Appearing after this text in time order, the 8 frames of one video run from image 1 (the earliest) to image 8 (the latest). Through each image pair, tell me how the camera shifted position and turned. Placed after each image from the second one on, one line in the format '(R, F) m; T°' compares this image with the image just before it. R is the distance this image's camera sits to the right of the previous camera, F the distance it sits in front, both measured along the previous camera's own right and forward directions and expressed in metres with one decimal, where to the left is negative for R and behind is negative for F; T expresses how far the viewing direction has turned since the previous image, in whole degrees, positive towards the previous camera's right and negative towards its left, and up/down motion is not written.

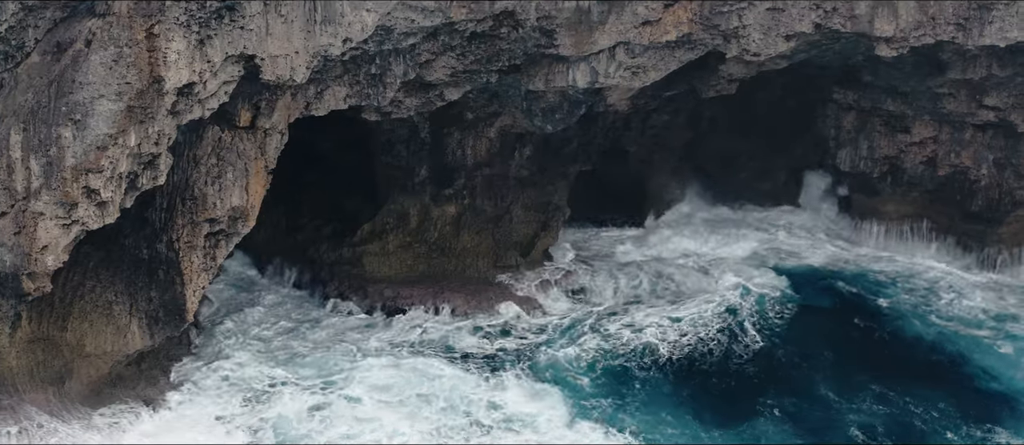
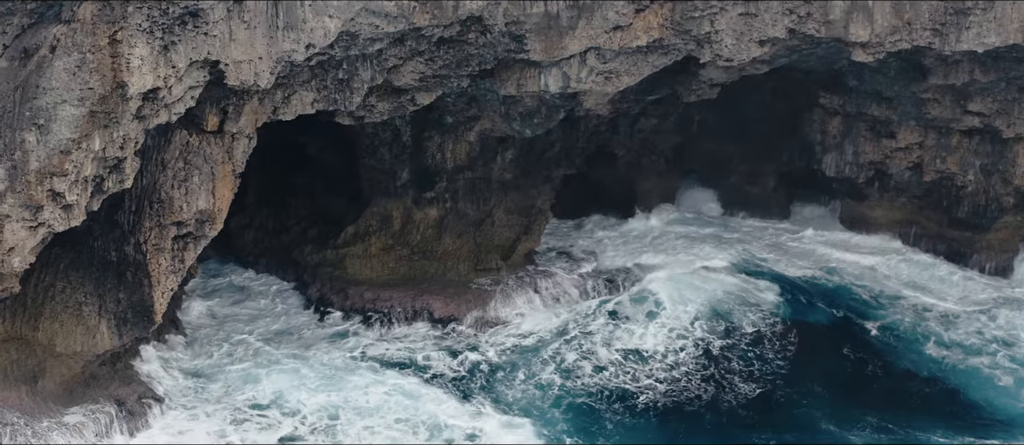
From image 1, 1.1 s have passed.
(+1.4, -0.1) m; -2°
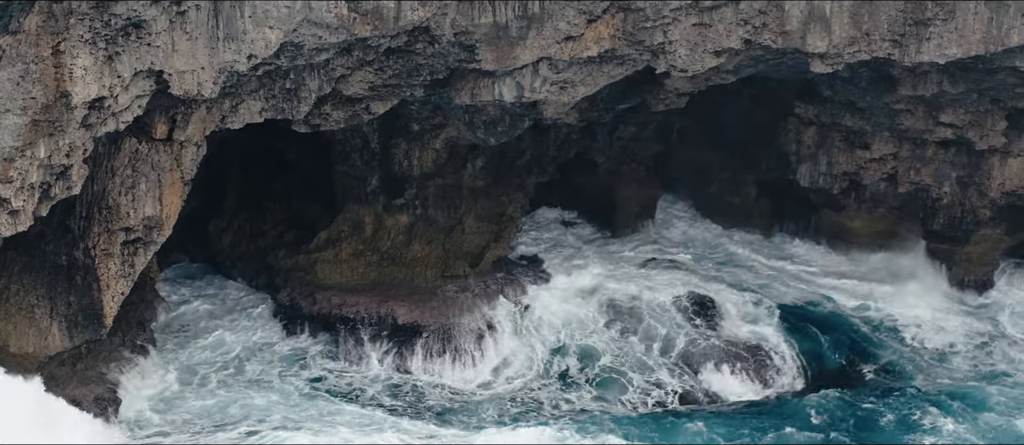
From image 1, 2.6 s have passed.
(+2.2, -0.1) m; -4°
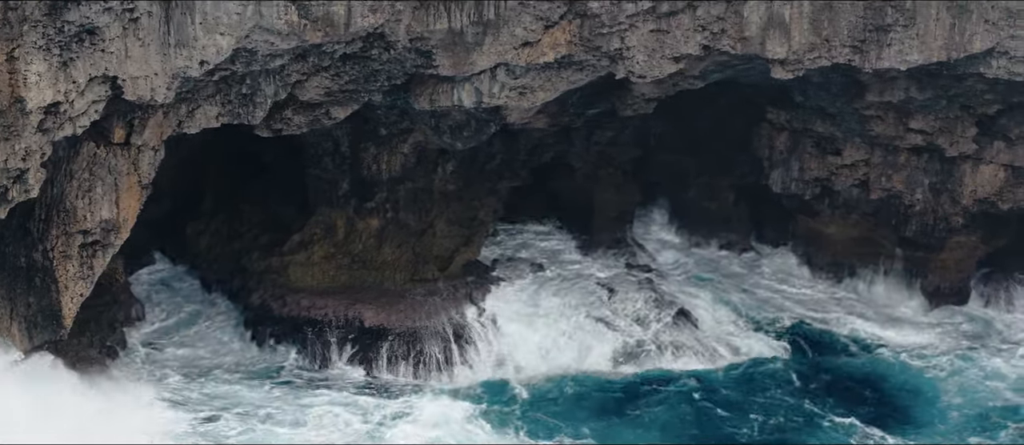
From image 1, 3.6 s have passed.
(+1.6, -0.1) m; -2°
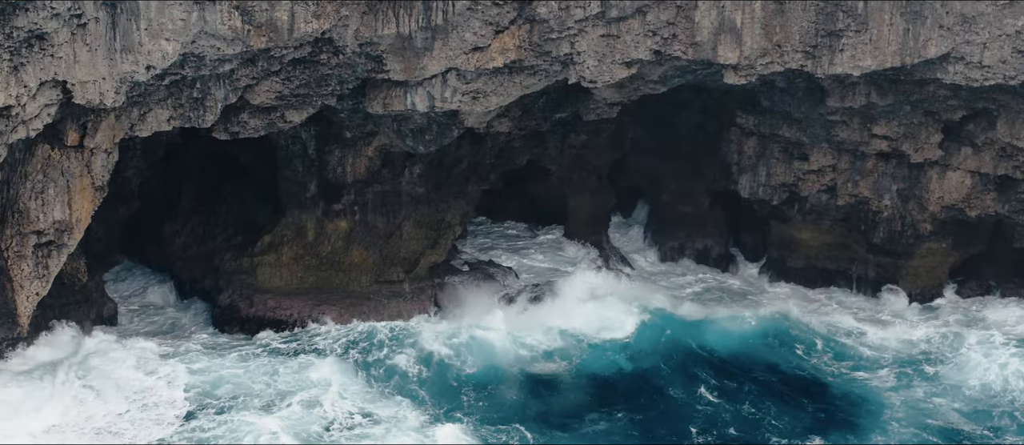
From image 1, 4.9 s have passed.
(+2.1, -0.1) m; -3°
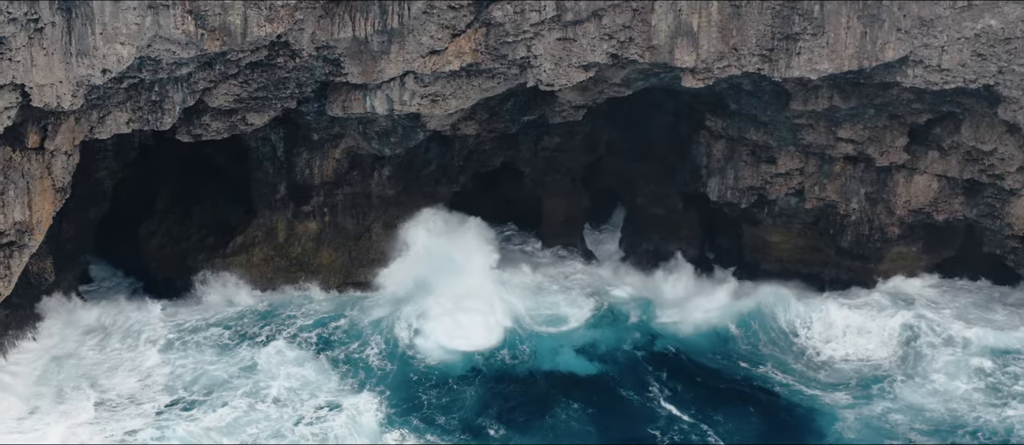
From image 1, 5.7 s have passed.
(+1.5, -0.1) m; -2°
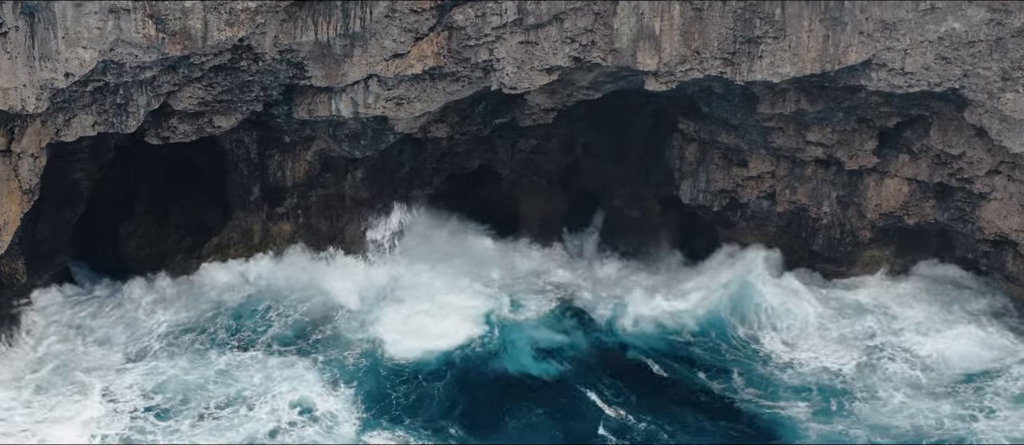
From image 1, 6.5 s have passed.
(+1.3, 0.0) m; -2°
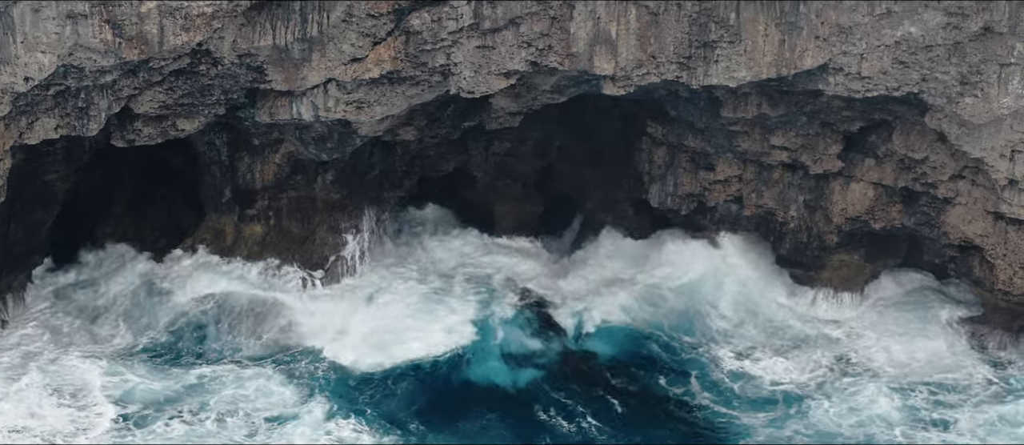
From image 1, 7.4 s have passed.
(+1.5, 0.0) m; -2°
